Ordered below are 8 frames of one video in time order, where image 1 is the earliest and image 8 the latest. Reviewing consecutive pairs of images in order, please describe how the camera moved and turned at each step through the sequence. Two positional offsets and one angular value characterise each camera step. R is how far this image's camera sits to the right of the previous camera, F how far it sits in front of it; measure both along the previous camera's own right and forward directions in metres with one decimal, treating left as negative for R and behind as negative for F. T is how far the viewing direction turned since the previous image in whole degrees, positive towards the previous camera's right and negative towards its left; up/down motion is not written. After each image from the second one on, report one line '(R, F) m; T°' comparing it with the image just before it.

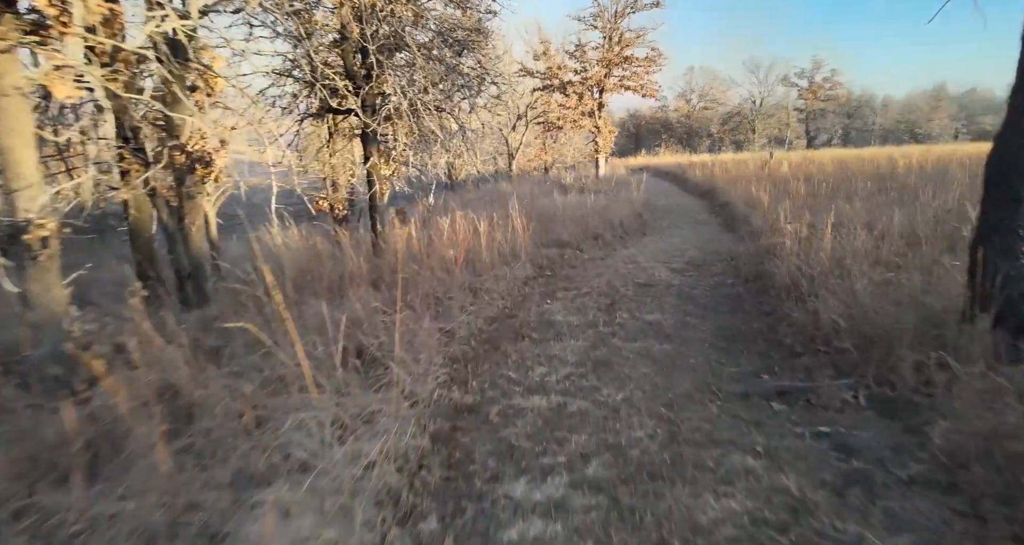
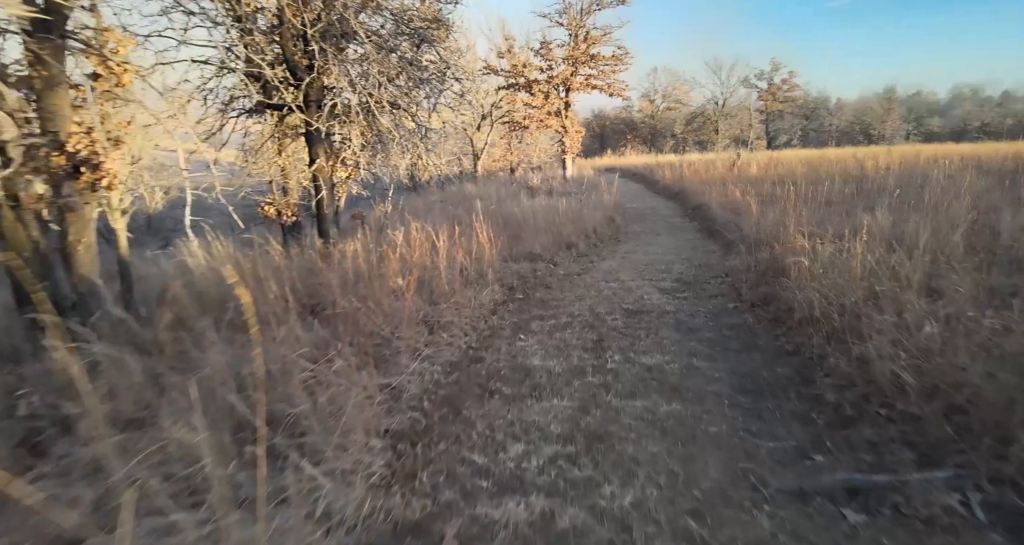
(0.0, +1.0) m; +4°
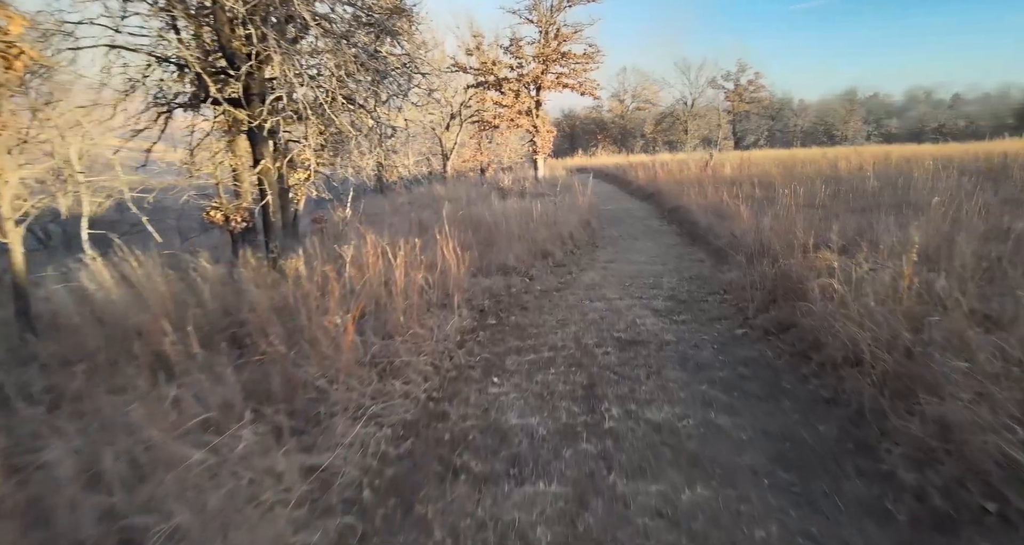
(0.0, +0.8) m; +3°
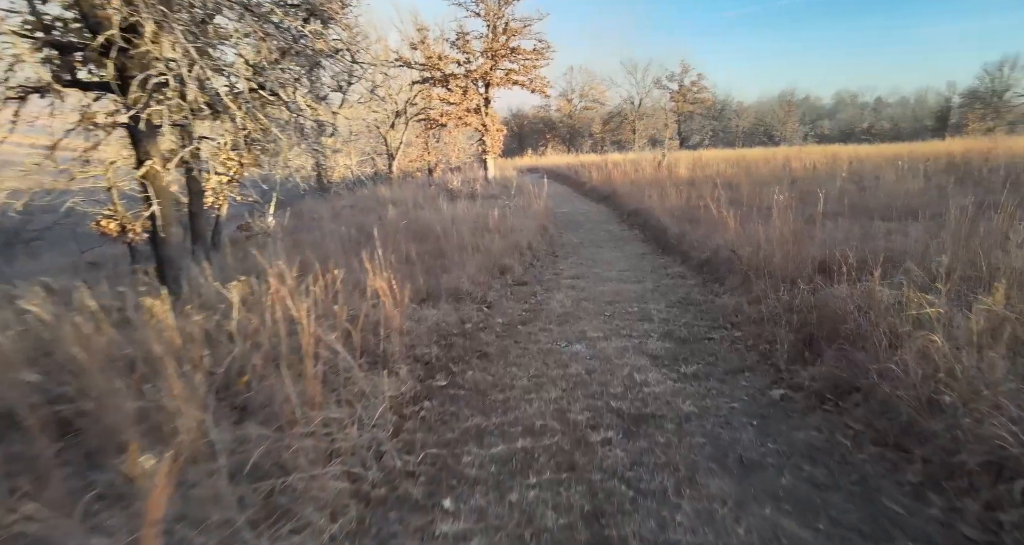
(0.0, +1.3) m; +6°
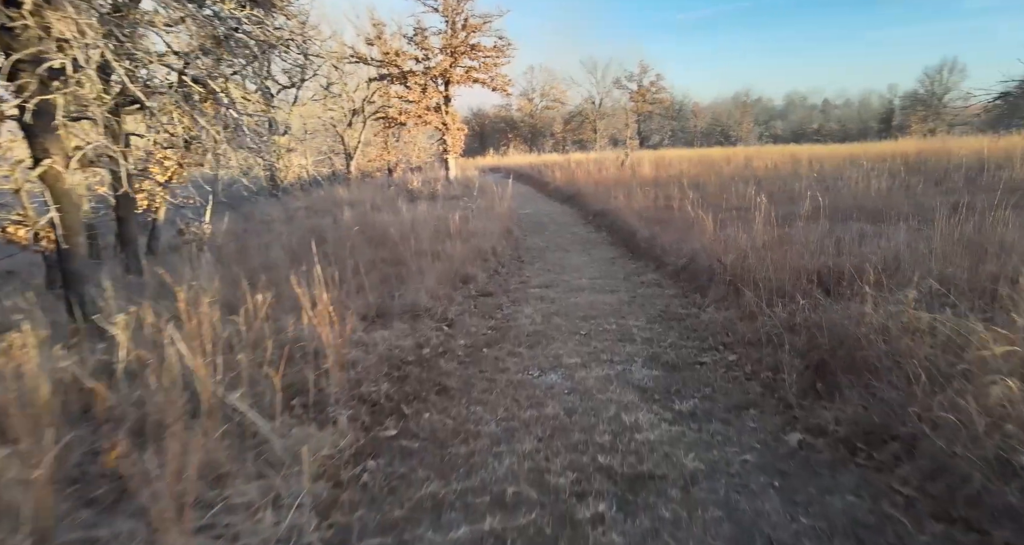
(0.0, +0.6) m; +4°
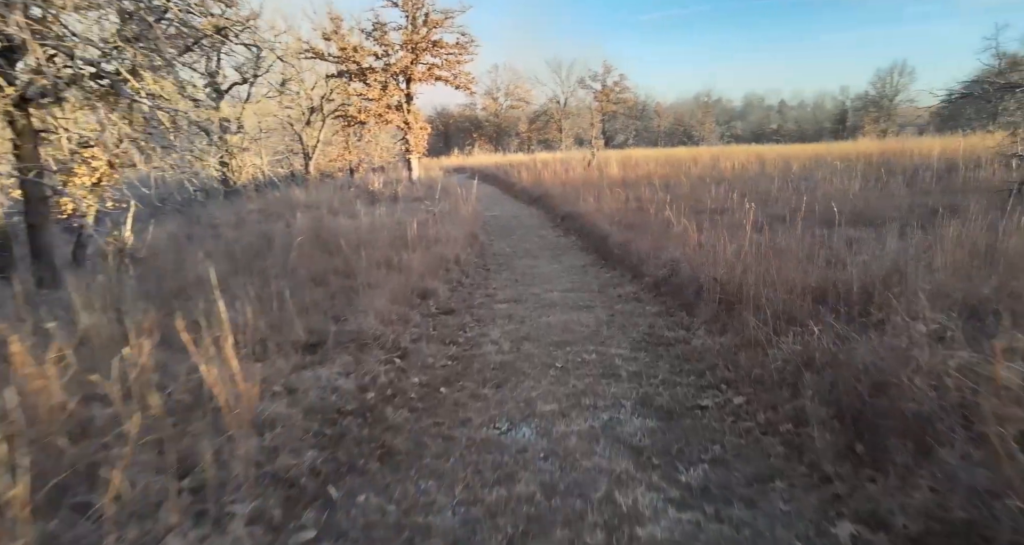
(0.0, +0.7) m; +4°
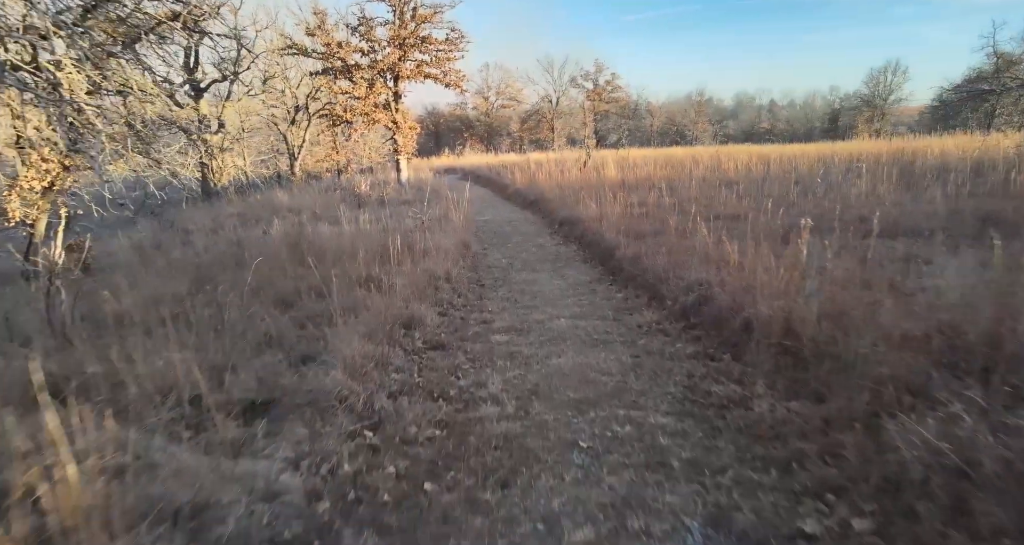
(-0.1, +1.0) m; +1°
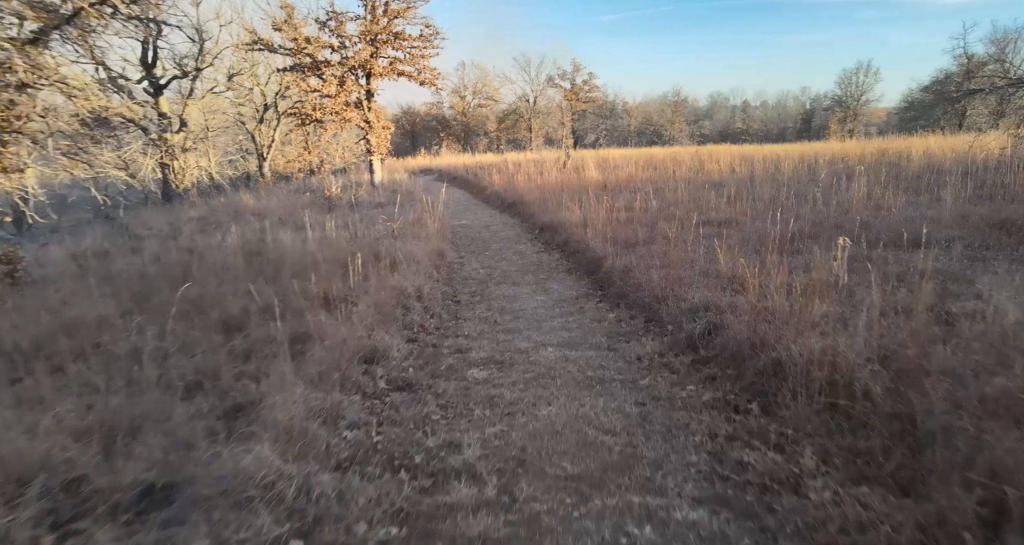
(0.0, +0.8) m; +2°
